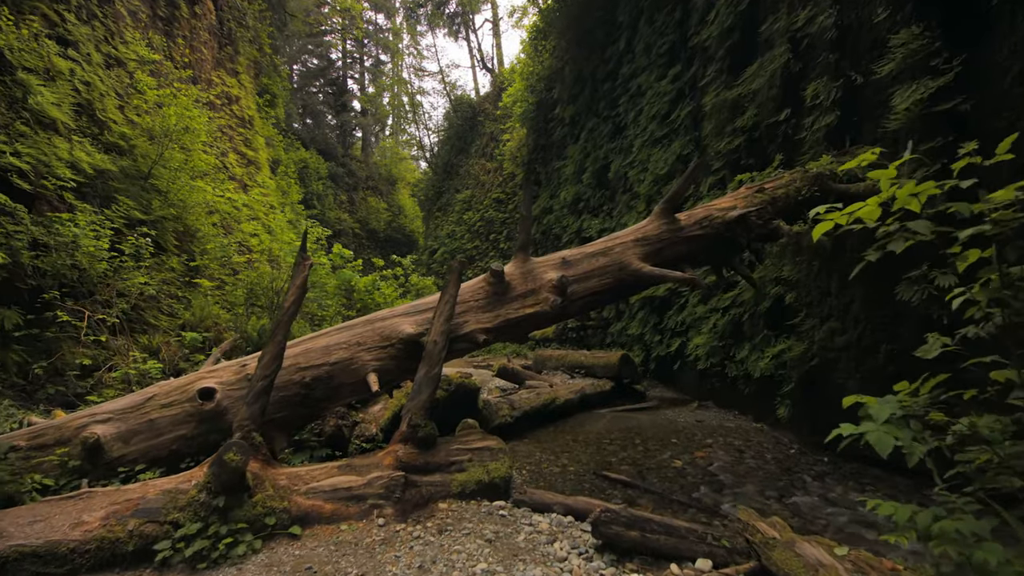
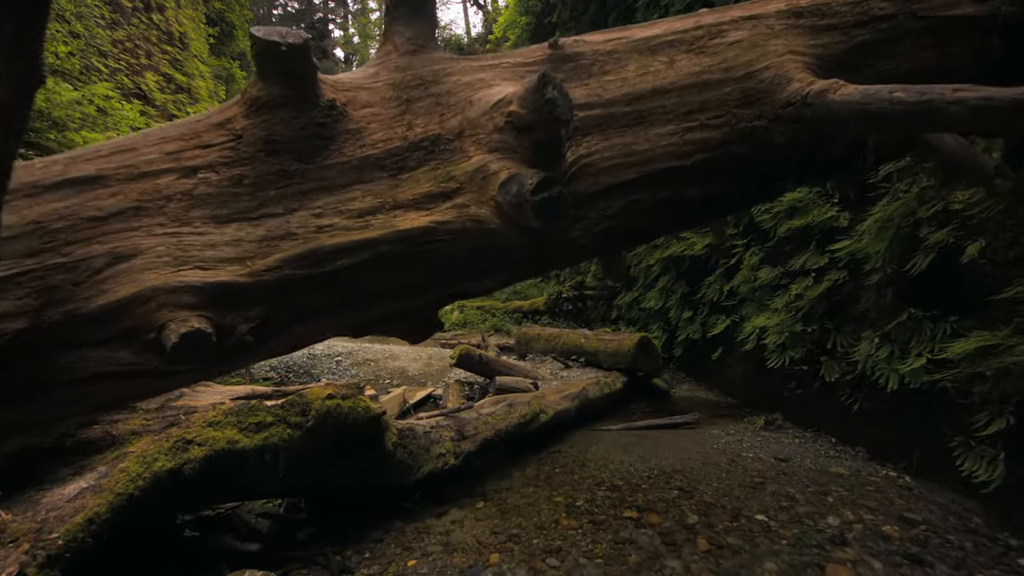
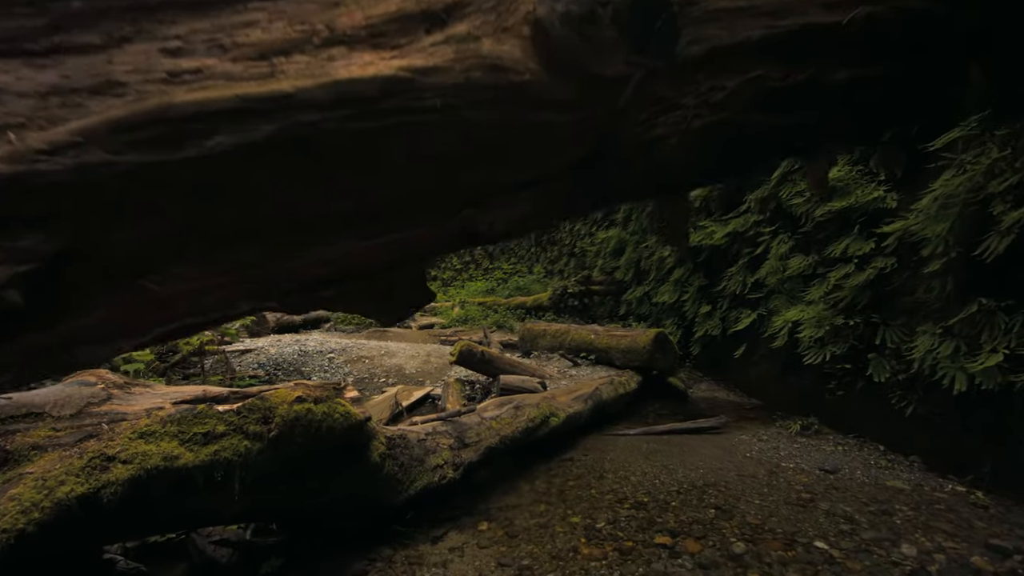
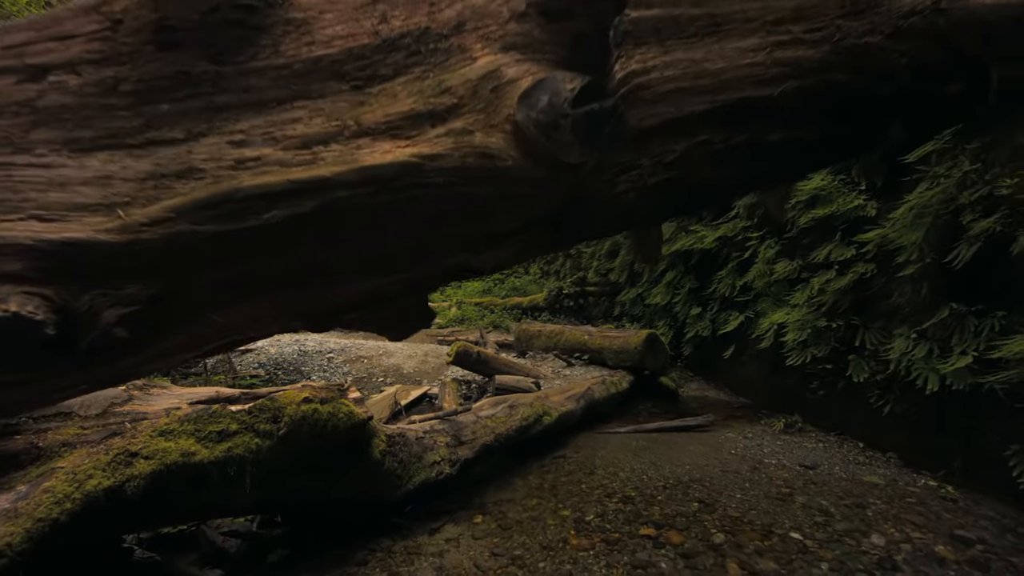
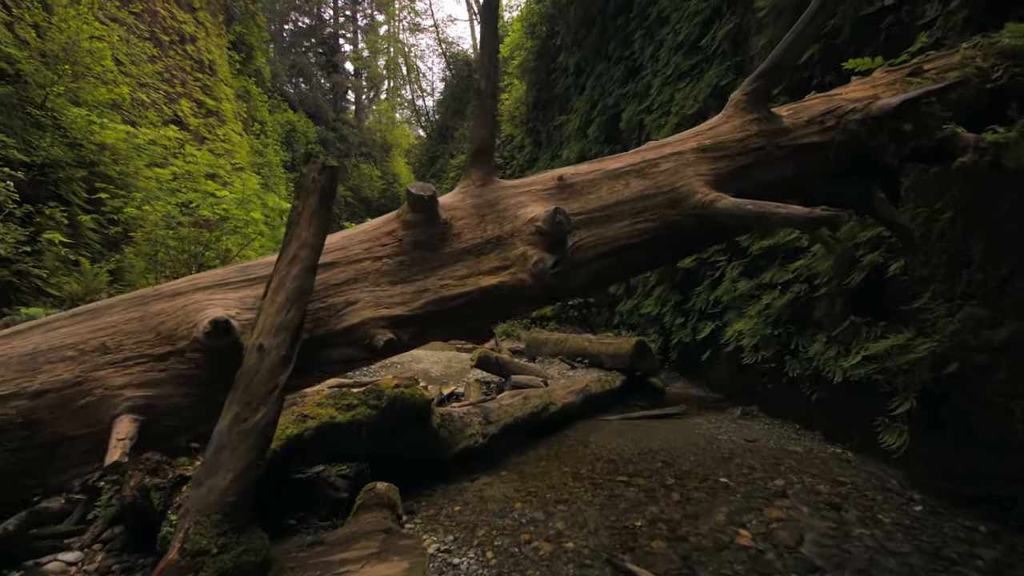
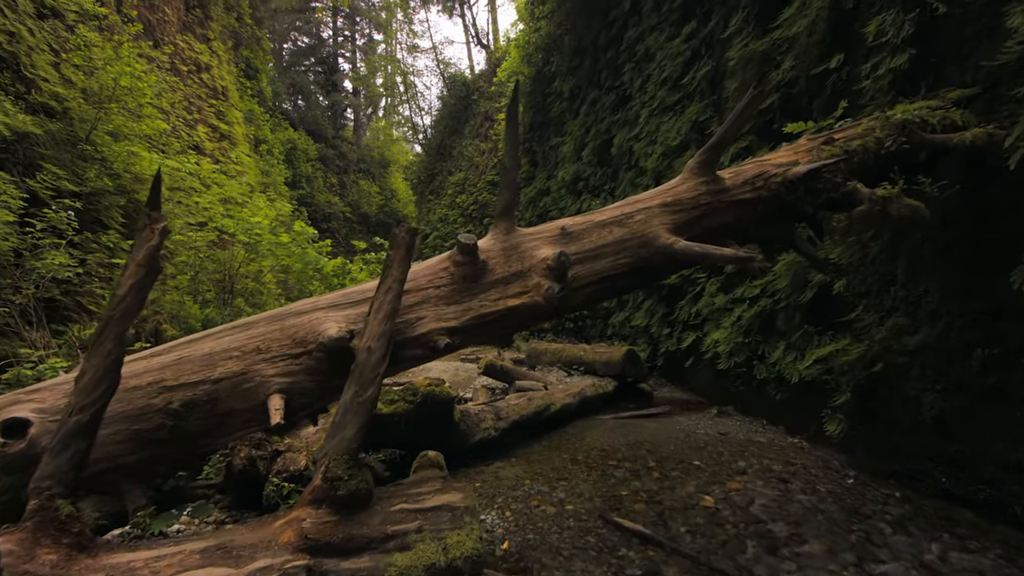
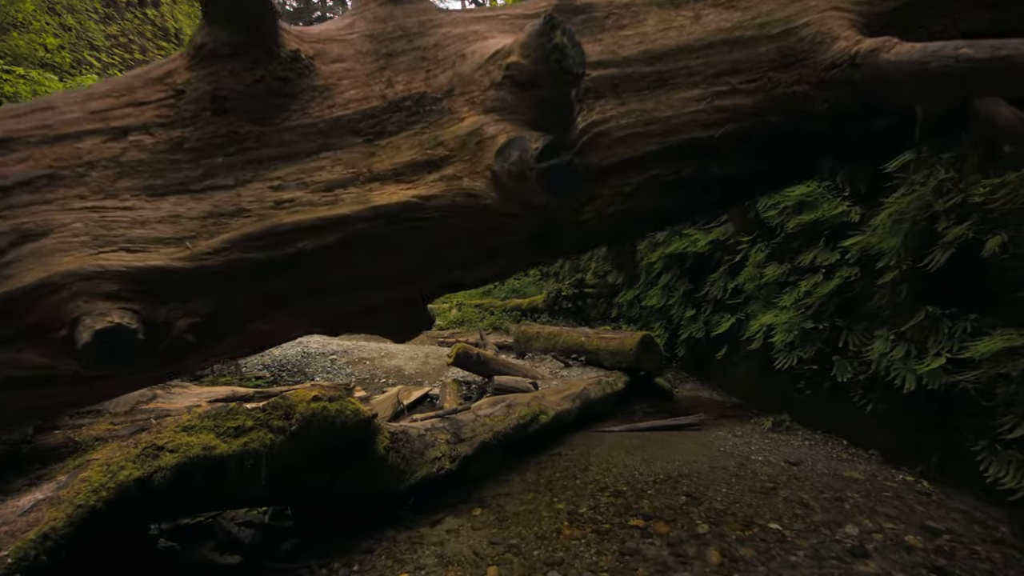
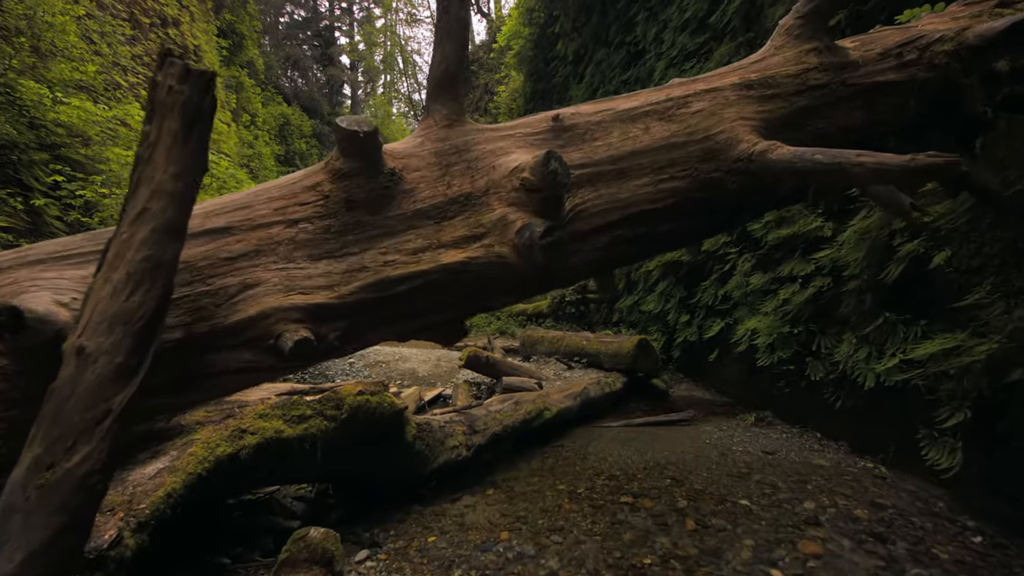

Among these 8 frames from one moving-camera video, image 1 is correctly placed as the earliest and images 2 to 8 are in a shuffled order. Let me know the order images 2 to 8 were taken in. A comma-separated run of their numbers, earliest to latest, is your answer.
6, 5, 8, 2, 7, 4, 3
